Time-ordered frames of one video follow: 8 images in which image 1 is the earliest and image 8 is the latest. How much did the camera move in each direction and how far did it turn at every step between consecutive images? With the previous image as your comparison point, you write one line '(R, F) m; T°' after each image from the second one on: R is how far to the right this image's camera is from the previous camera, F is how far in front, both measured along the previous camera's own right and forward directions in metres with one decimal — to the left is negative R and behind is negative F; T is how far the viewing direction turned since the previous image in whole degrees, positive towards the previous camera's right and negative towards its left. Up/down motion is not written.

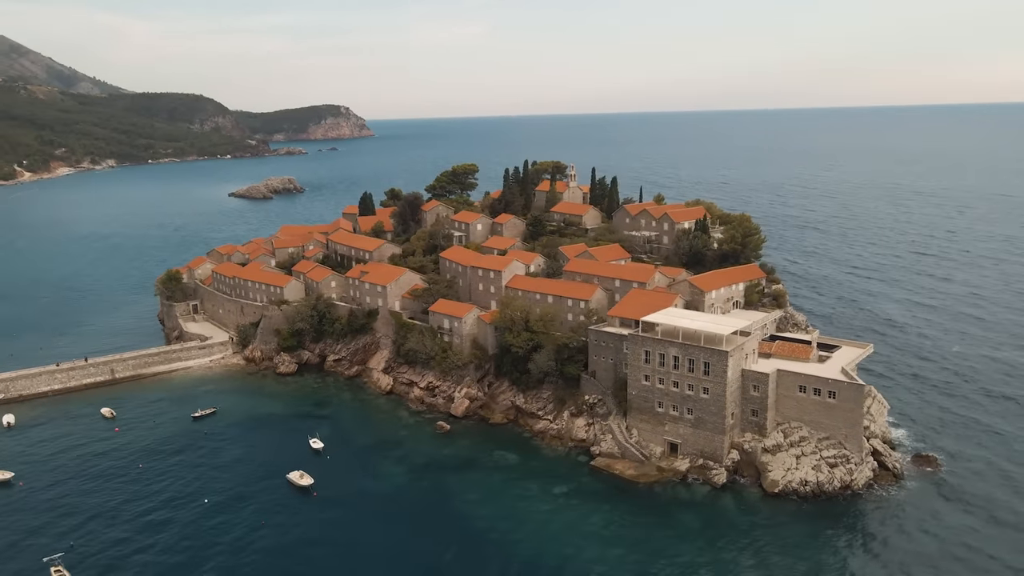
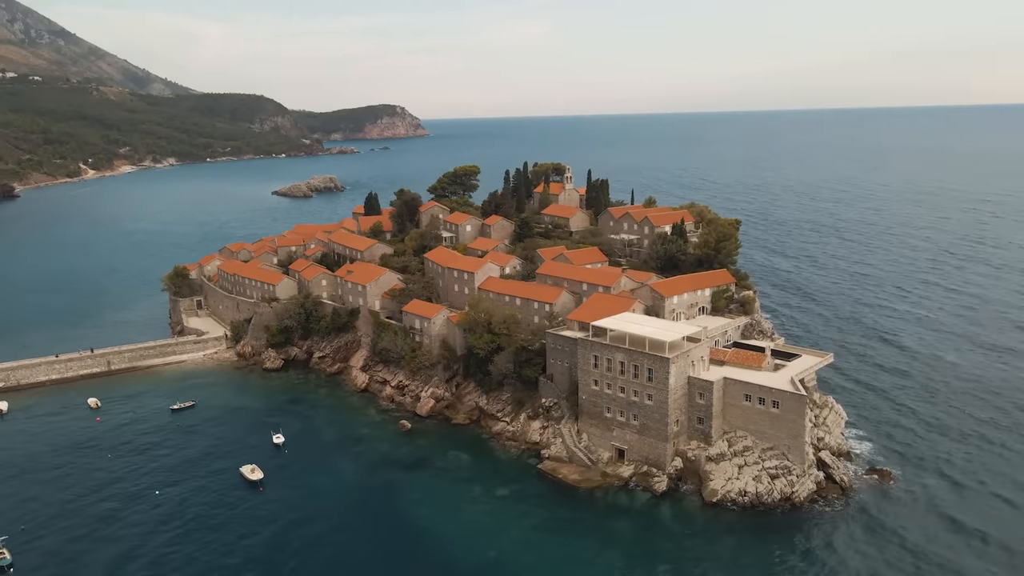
(+5.4, -0.1) m; -4°
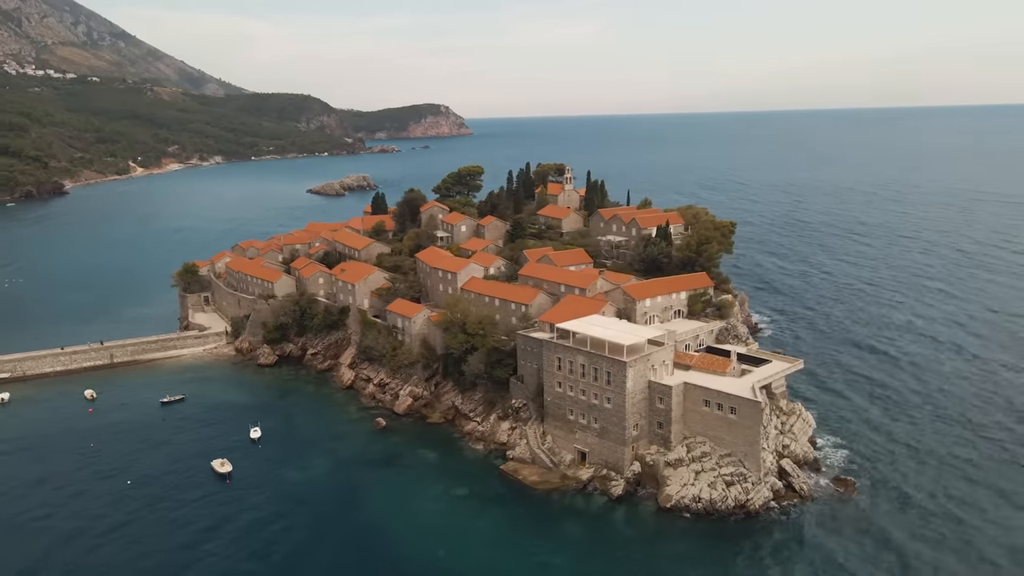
(+4.1, 0.0) m; -3°
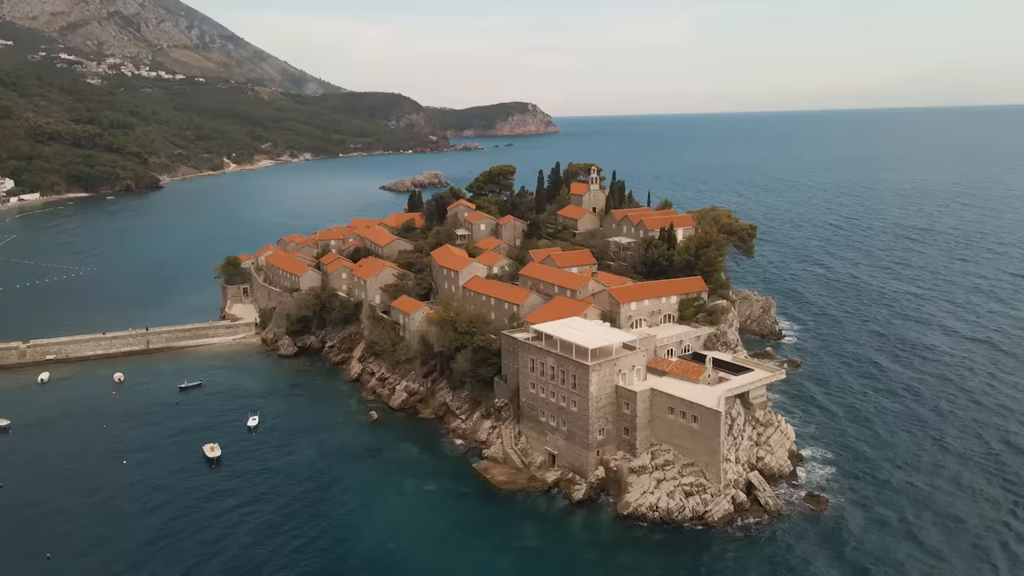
(+5.7, +0.2) m; -7°
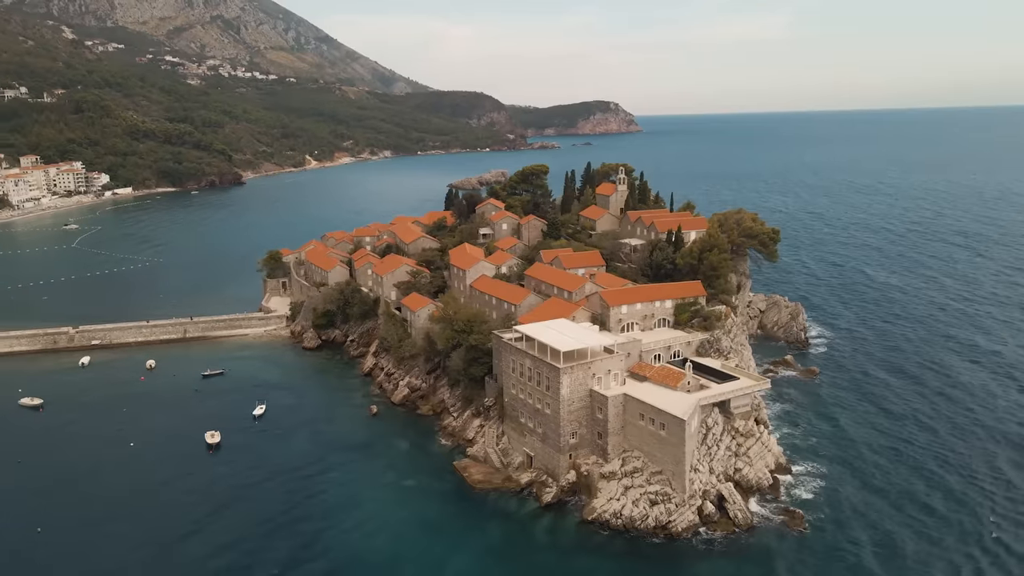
(+5.0, +0.3) m; -6°
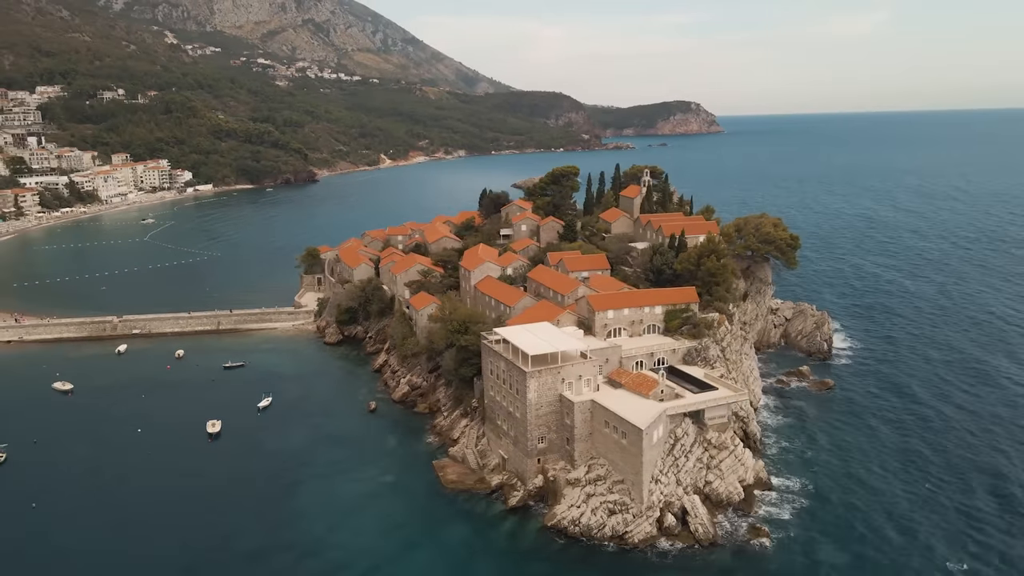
(+5.0, +0.3) m; -6°
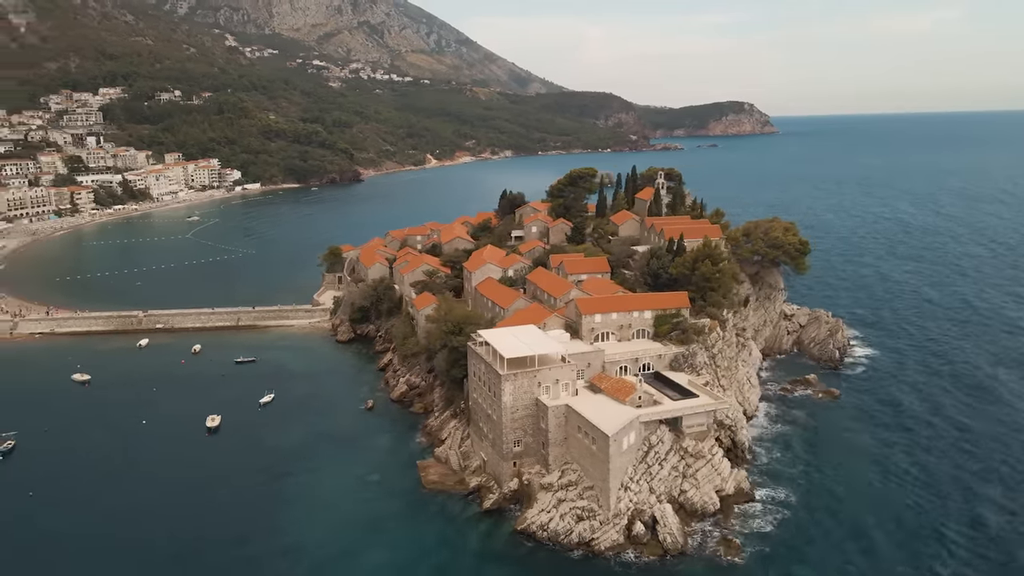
(+3.3, +0.2) m; -4°
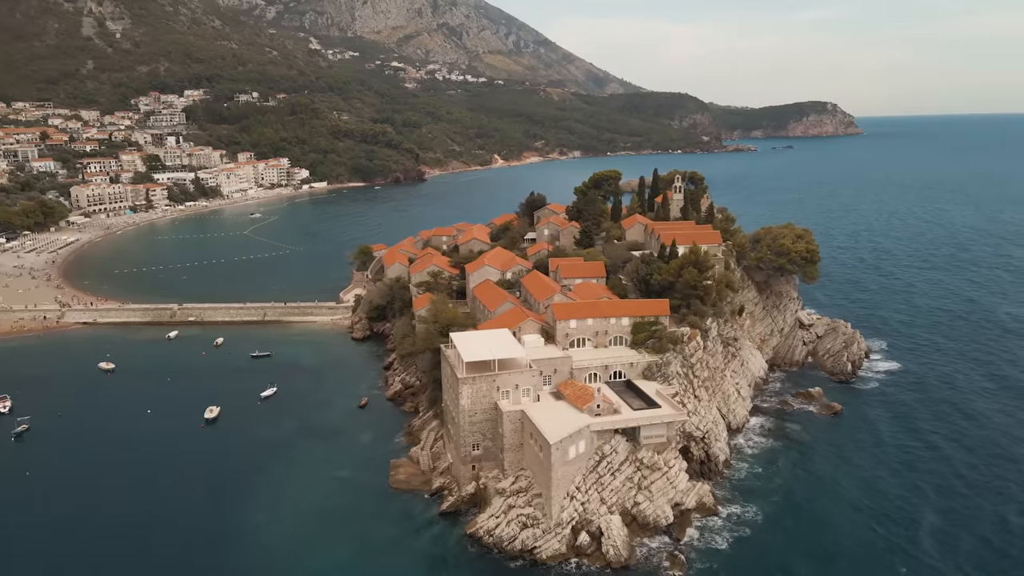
(+5.2, +0.4) m; -6°
